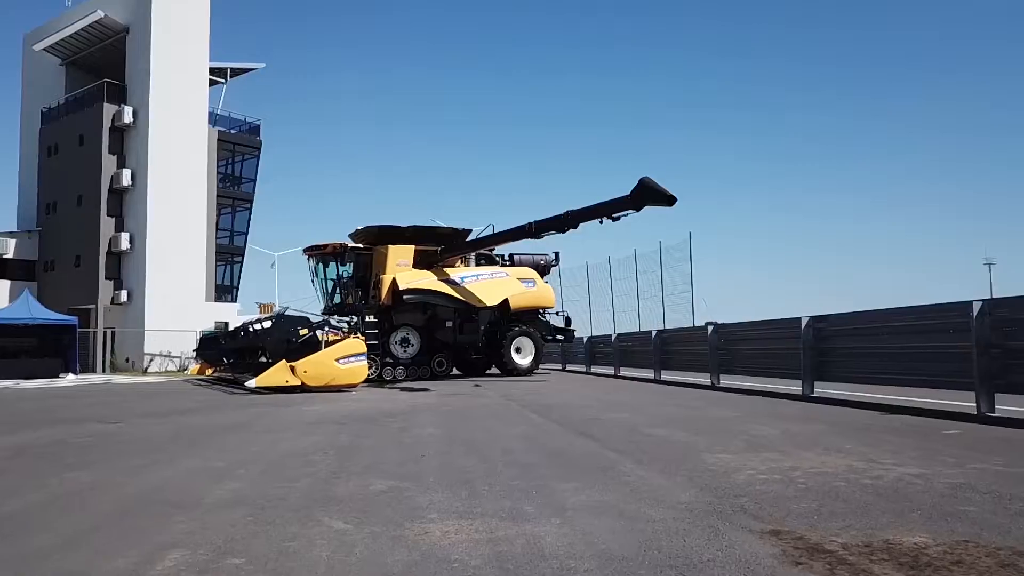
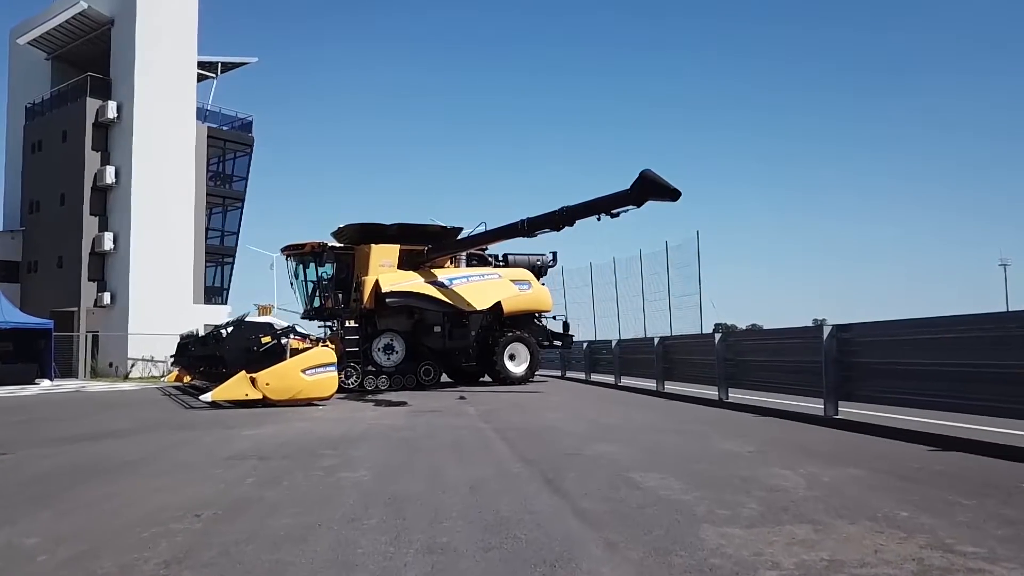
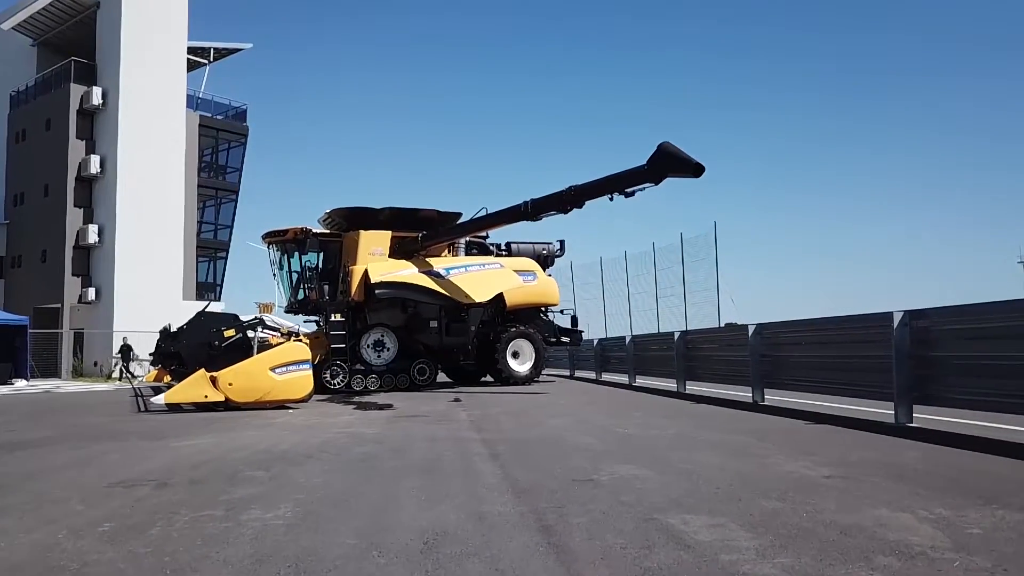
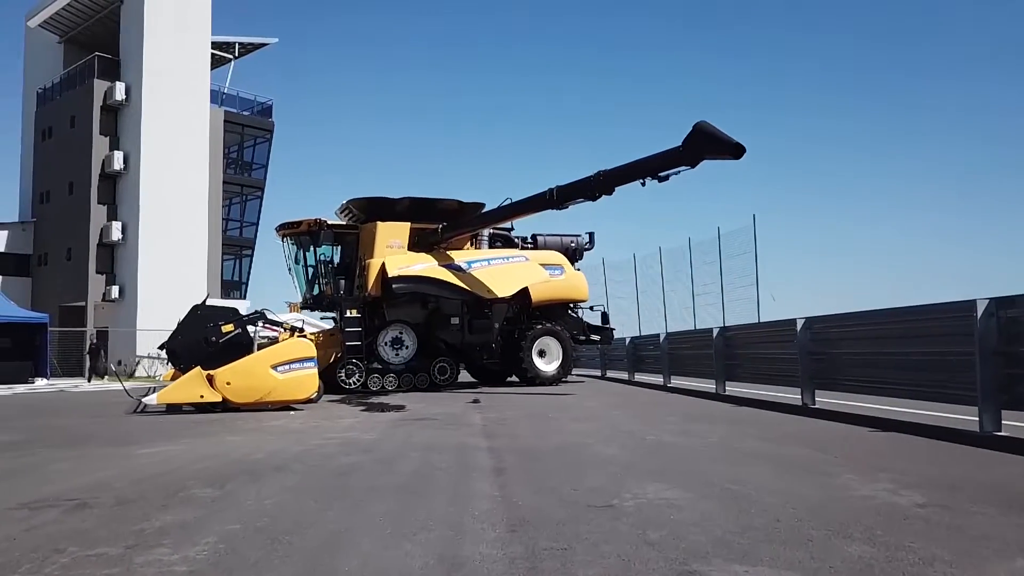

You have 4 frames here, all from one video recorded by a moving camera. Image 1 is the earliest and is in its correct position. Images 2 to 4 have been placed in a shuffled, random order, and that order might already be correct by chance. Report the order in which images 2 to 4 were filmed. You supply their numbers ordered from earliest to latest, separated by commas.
2, 3, 4
